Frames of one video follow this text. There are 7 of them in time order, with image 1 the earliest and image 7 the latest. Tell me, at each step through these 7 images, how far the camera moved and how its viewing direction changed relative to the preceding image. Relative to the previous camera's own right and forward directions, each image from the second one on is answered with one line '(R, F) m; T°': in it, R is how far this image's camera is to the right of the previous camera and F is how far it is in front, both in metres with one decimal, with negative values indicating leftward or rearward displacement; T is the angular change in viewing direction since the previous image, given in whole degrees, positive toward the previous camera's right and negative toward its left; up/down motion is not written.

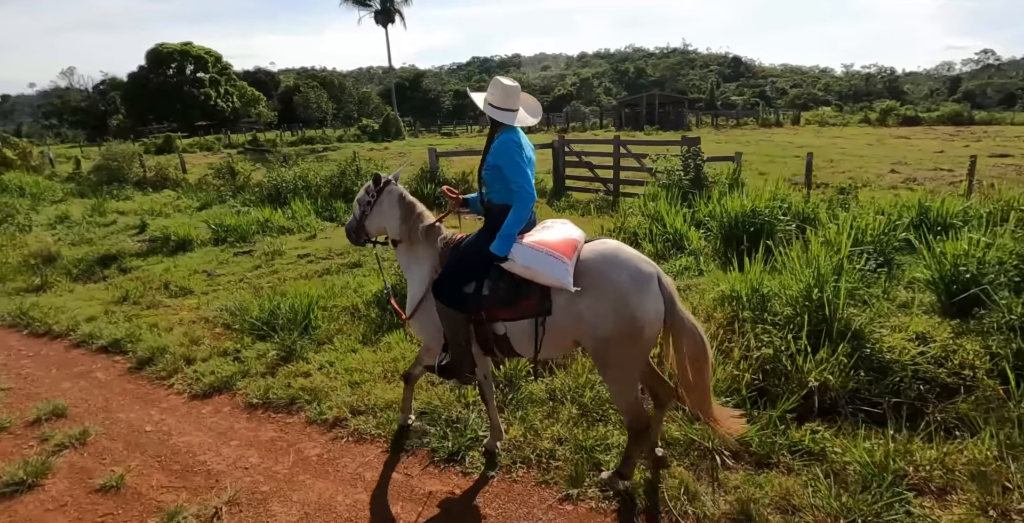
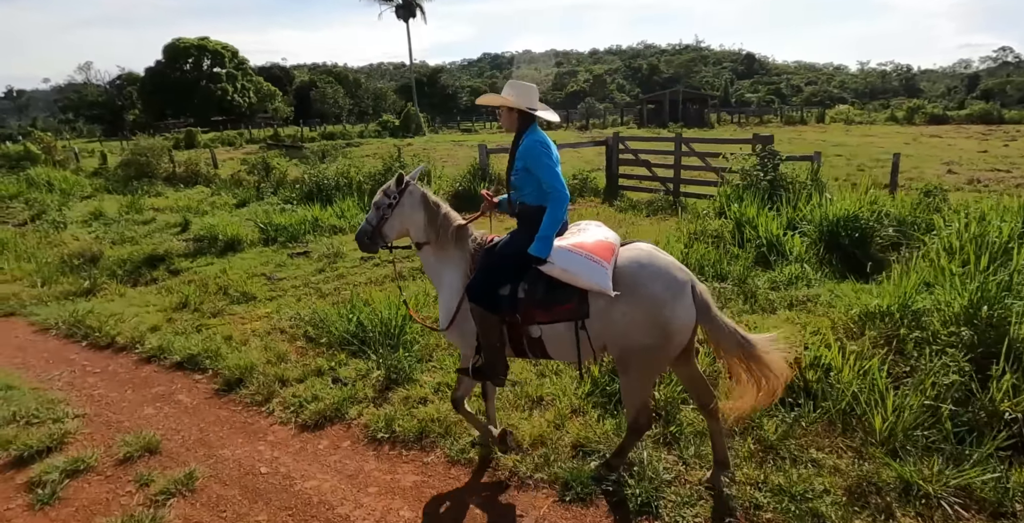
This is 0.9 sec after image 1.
(-1.2, +0.7) m; 0°
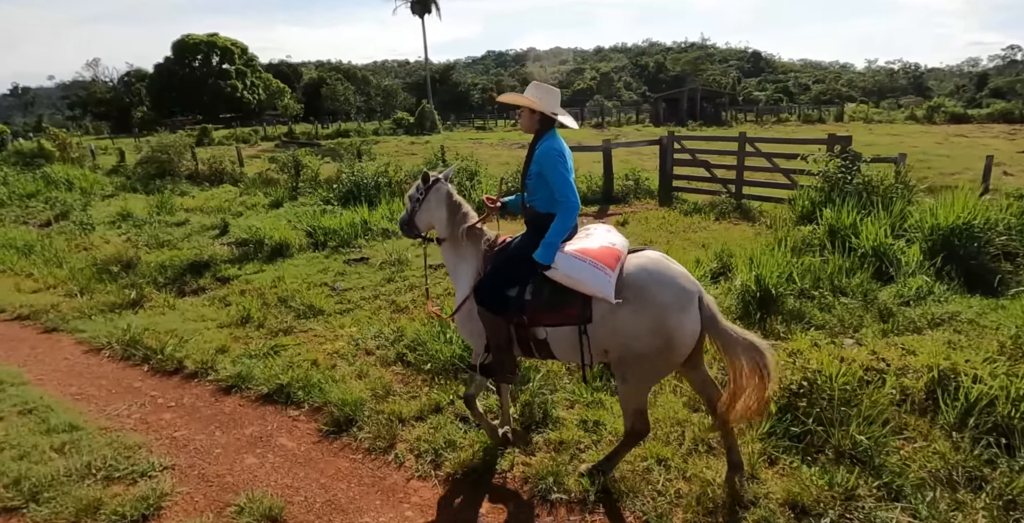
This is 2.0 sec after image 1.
(-1.2, +0.8) m; 0°
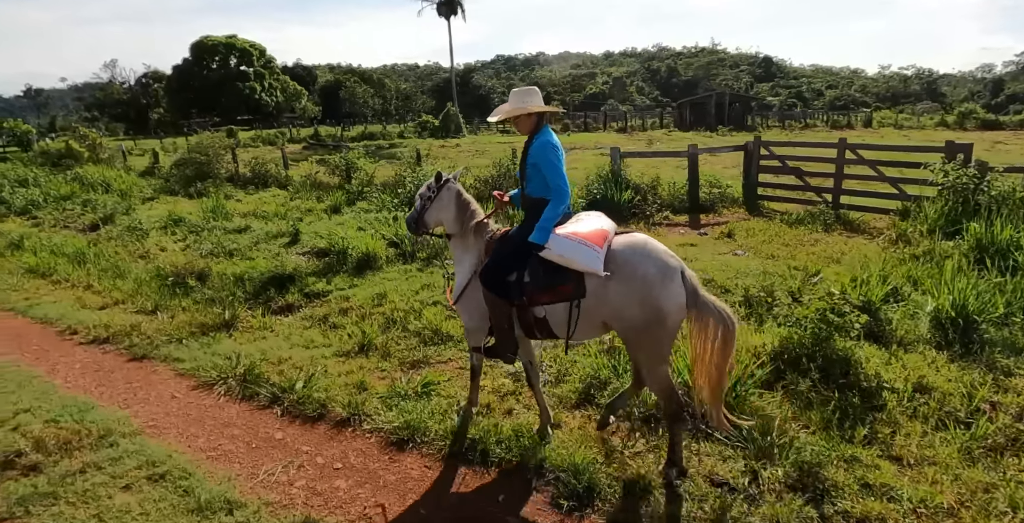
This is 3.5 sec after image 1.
(-1.6, +1.0) m; 0°
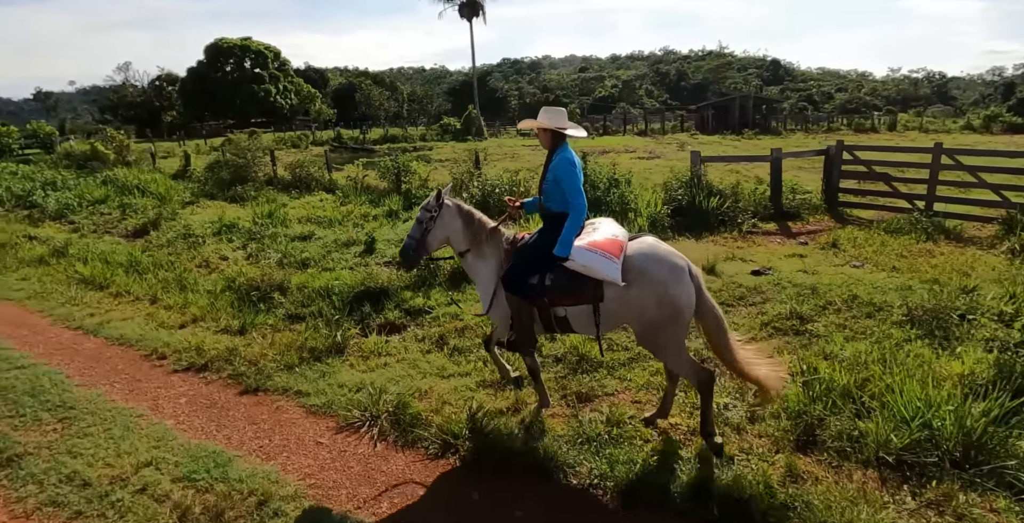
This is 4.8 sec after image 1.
(-1.4, +0.8) m; 0°
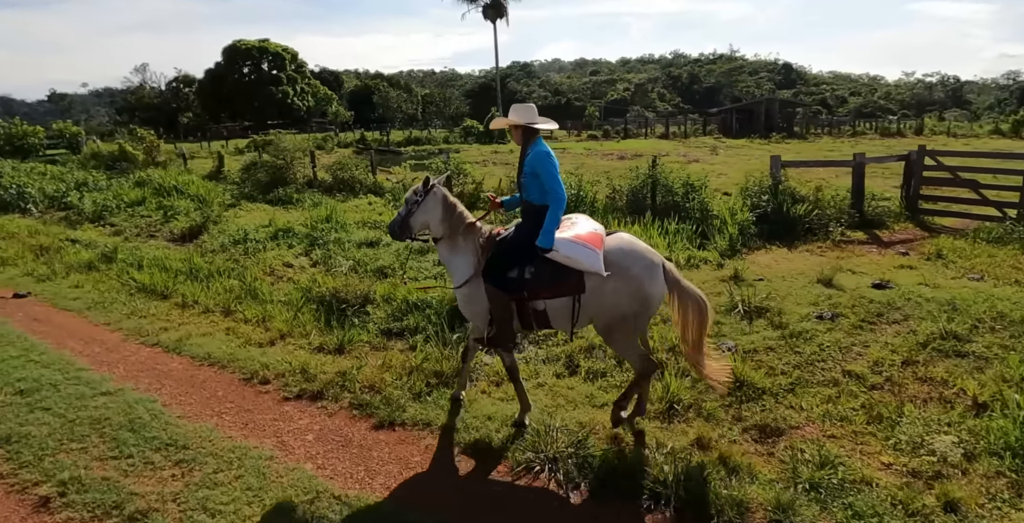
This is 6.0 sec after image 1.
(-1.2, +0.7) m; 0°
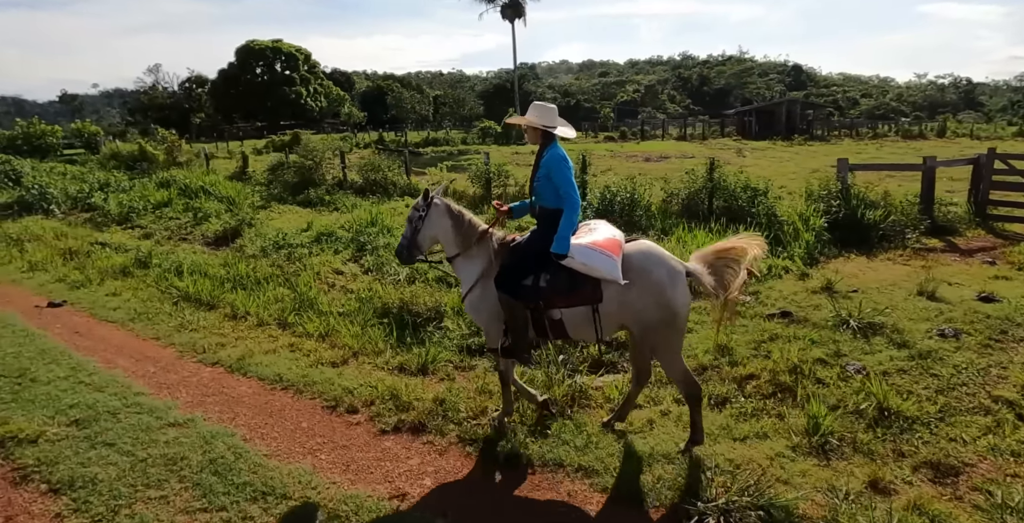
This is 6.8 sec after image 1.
(-0.8, +0.6) m; 0°
